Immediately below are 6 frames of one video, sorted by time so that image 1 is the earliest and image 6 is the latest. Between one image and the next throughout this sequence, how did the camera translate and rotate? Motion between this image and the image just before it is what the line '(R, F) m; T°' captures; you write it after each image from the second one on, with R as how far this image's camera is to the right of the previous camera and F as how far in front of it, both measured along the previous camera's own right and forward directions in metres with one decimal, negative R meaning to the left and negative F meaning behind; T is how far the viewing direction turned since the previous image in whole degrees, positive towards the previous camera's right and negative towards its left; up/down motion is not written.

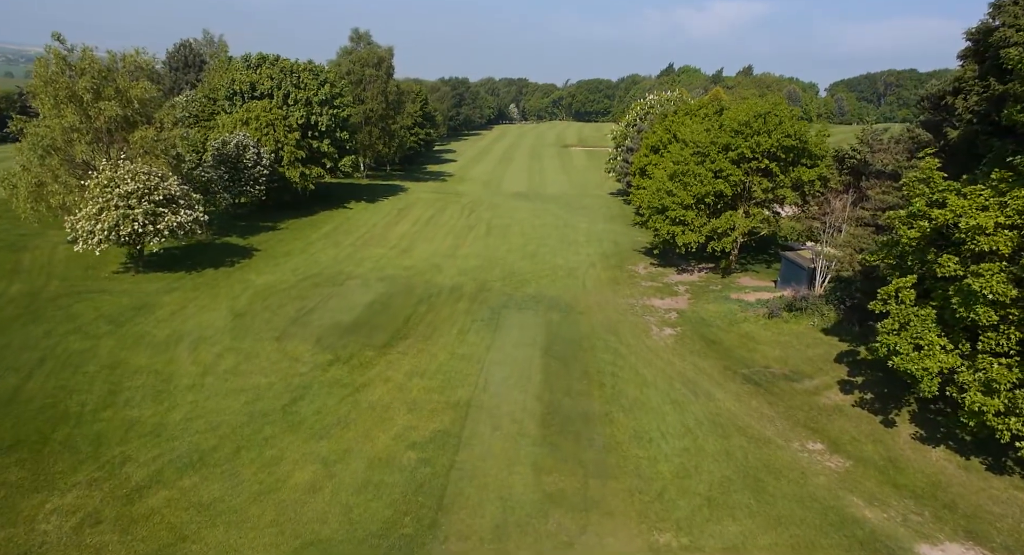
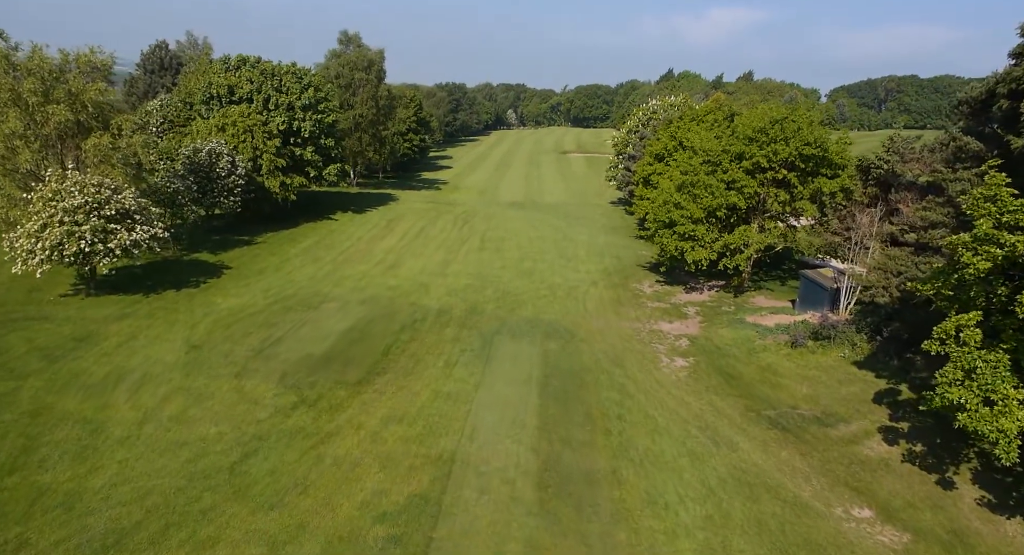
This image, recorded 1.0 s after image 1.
(+0.2, +3.0) m; 0°
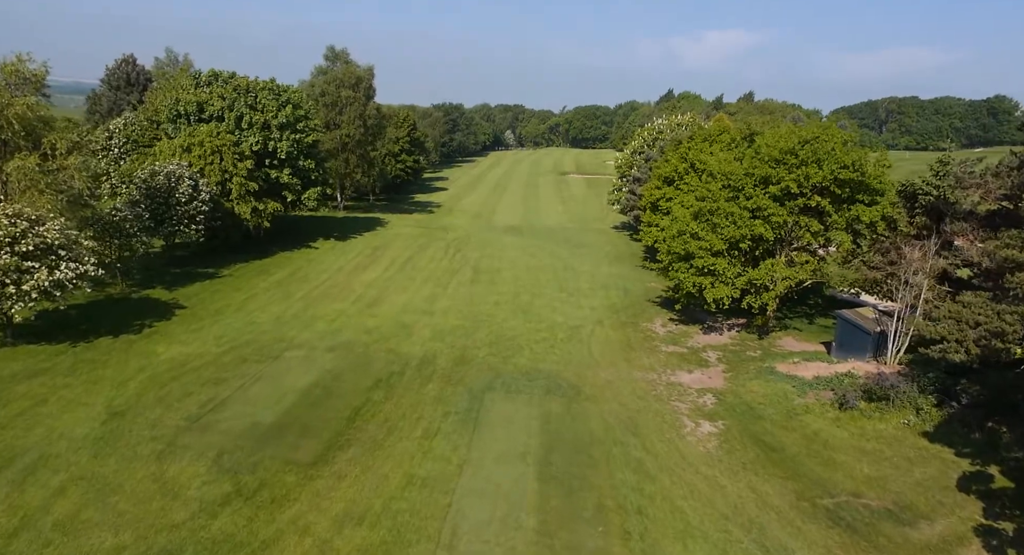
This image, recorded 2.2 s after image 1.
(+0.2, +4.1) m; 0°
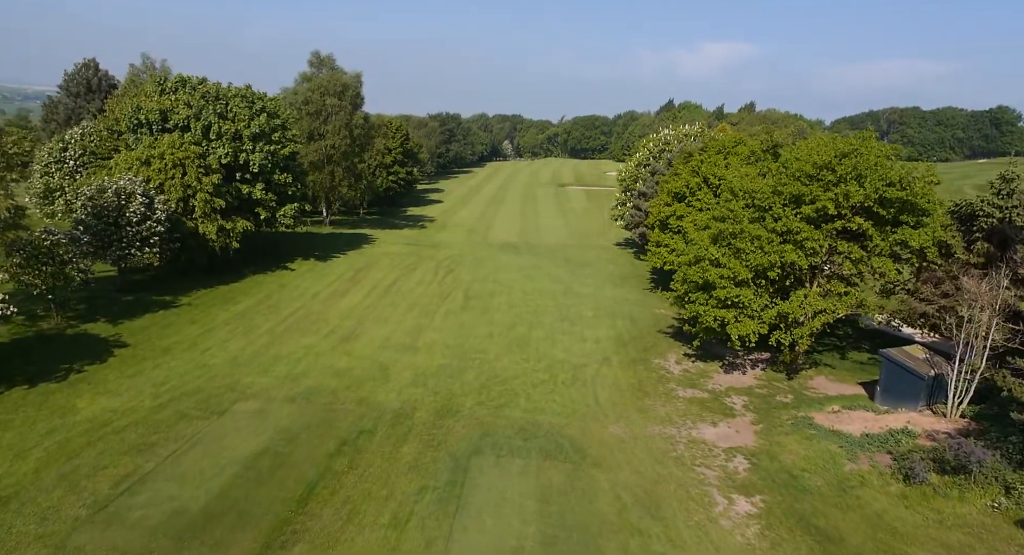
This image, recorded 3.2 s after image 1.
(+0.2, +3.9) m; 0°
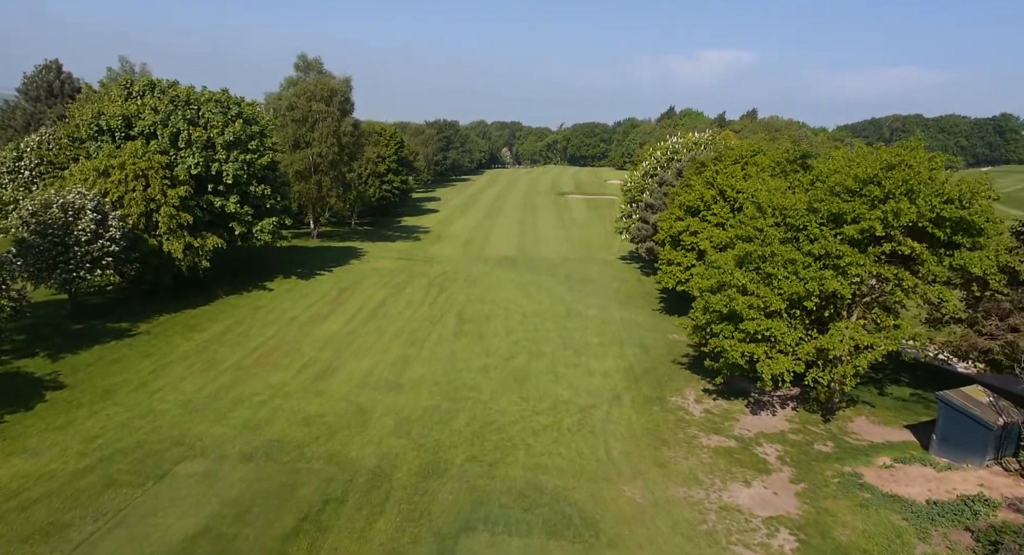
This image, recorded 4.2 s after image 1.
(0.0, +3.4) m; 0°
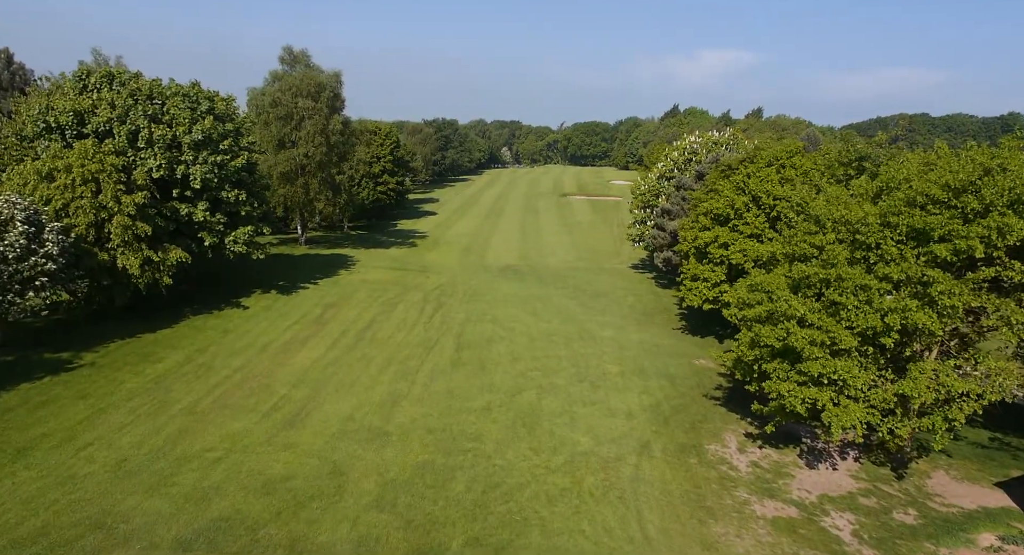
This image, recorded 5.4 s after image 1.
(-0.3, +4.1) m; 0°
